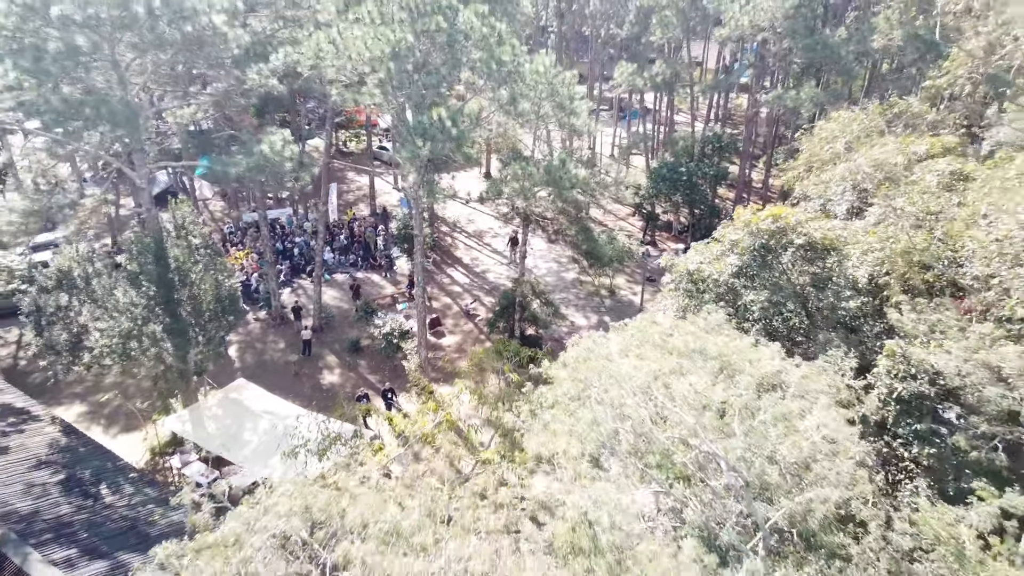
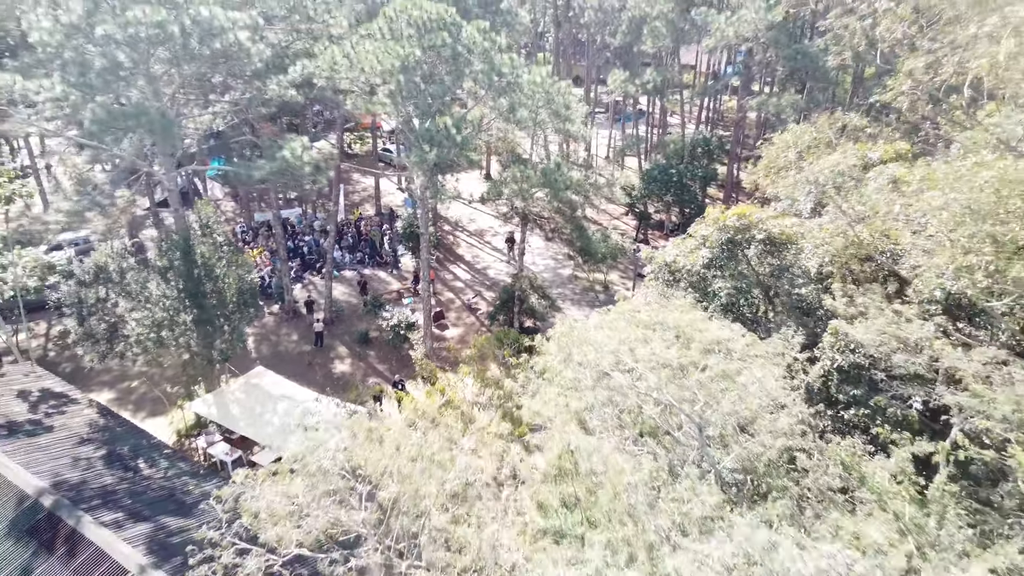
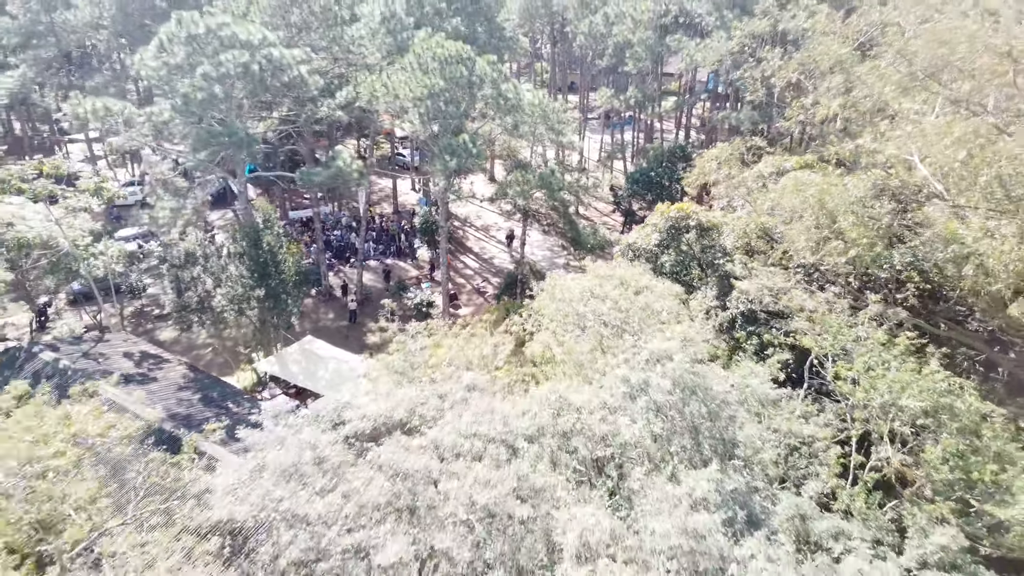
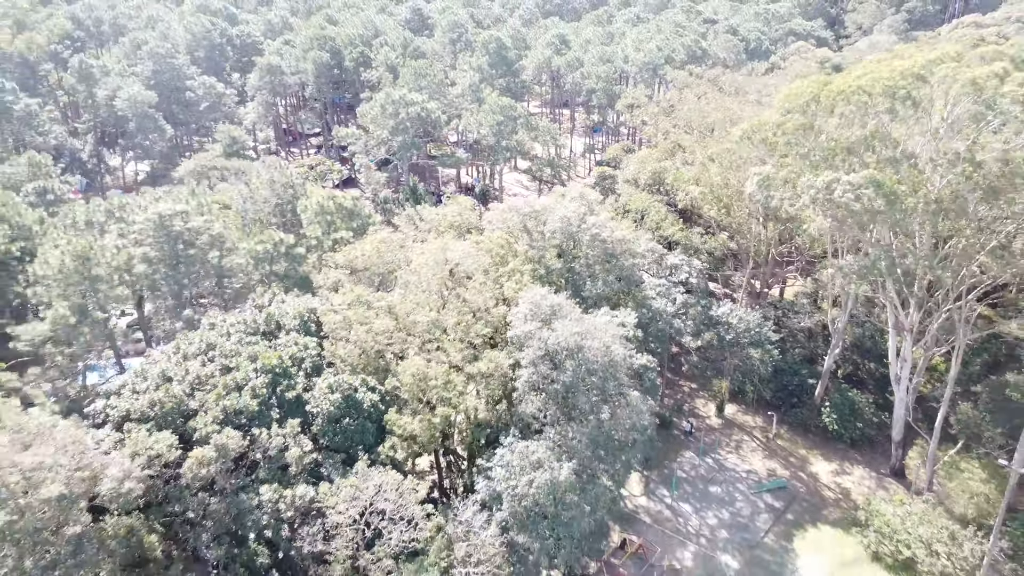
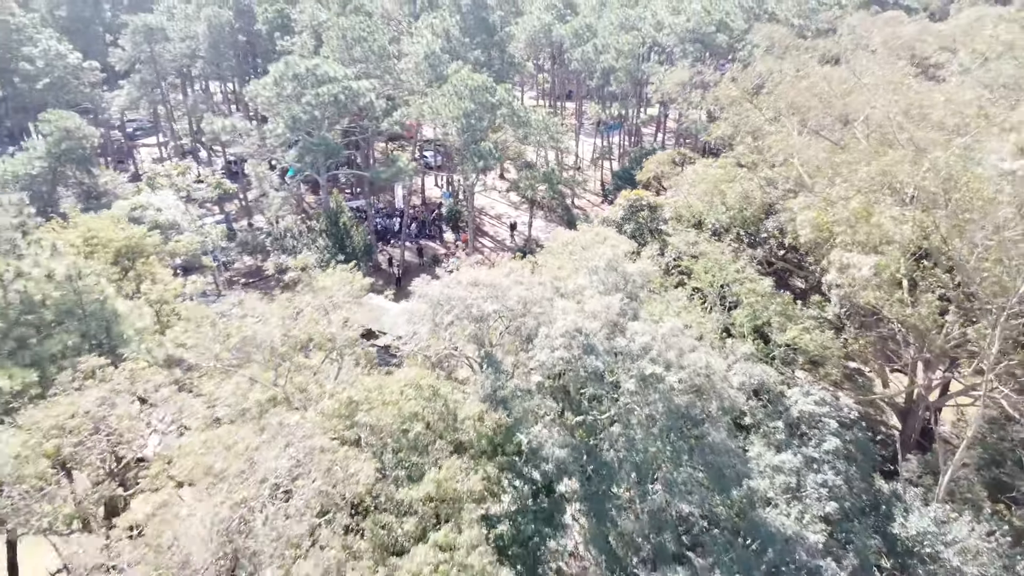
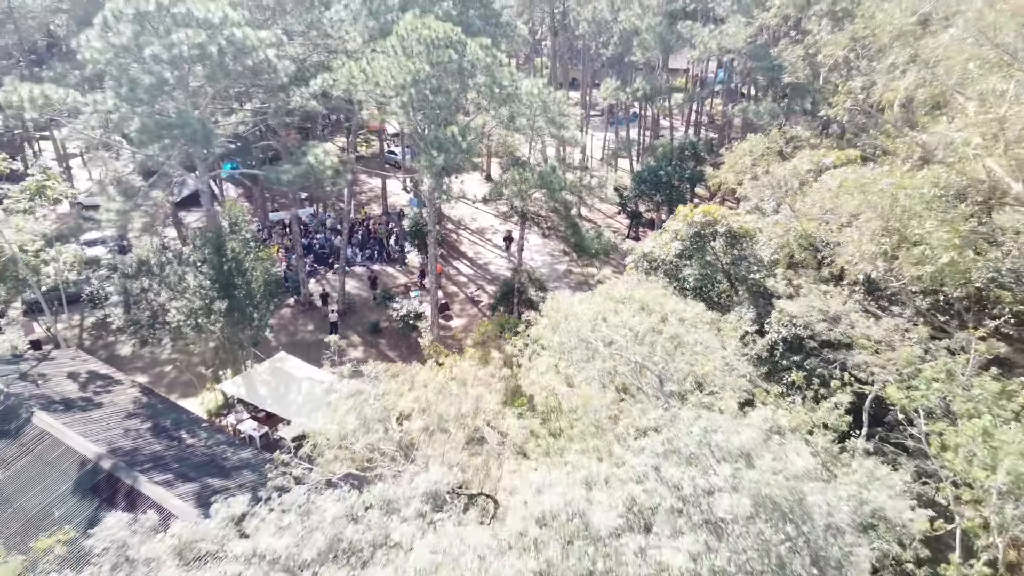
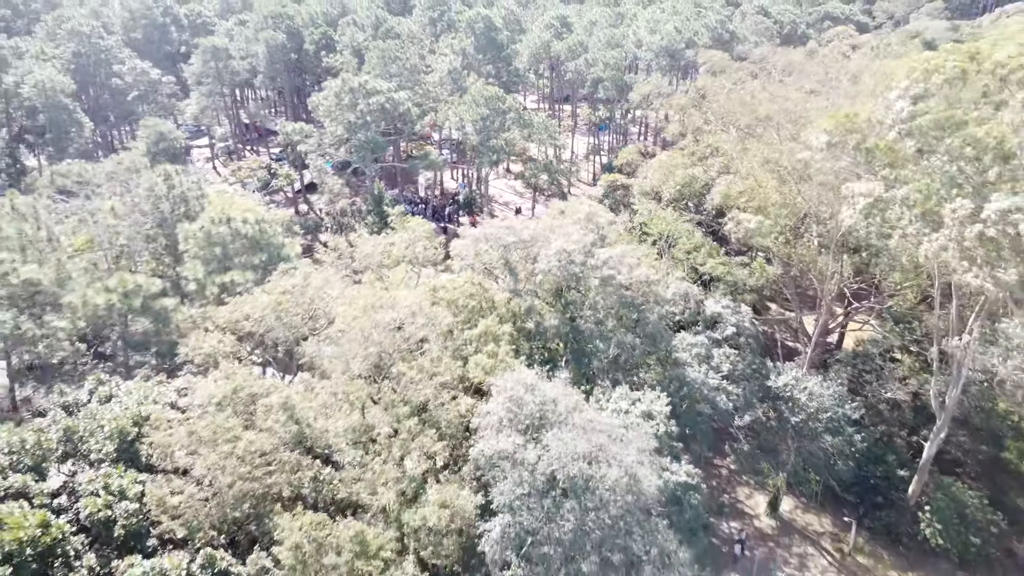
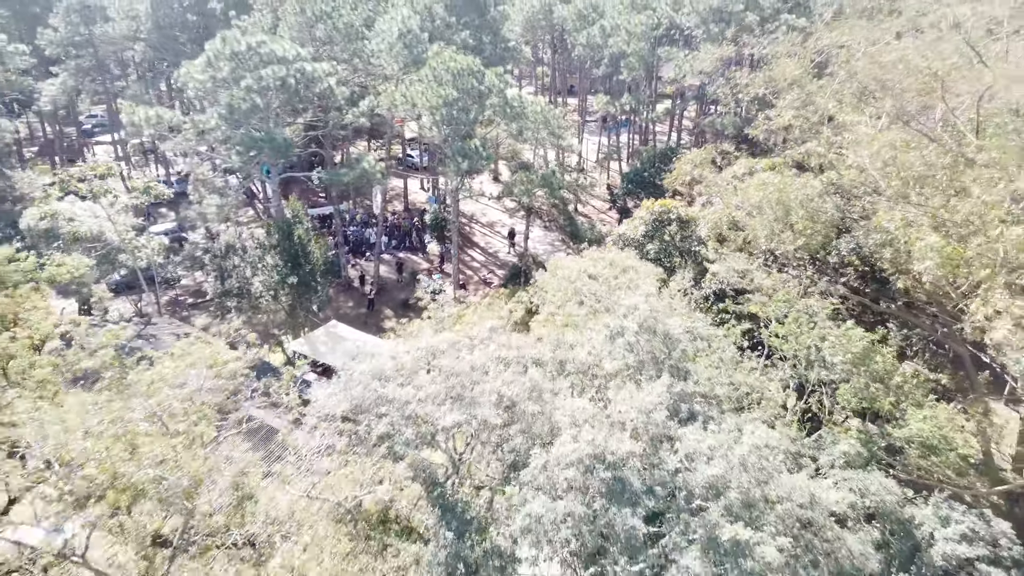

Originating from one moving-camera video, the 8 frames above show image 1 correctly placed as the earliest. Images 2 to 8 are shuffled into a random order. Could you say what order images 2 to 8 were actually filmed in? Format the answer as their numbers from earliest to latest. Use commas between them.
2, 6, 3, 8, 5, 7, 4
